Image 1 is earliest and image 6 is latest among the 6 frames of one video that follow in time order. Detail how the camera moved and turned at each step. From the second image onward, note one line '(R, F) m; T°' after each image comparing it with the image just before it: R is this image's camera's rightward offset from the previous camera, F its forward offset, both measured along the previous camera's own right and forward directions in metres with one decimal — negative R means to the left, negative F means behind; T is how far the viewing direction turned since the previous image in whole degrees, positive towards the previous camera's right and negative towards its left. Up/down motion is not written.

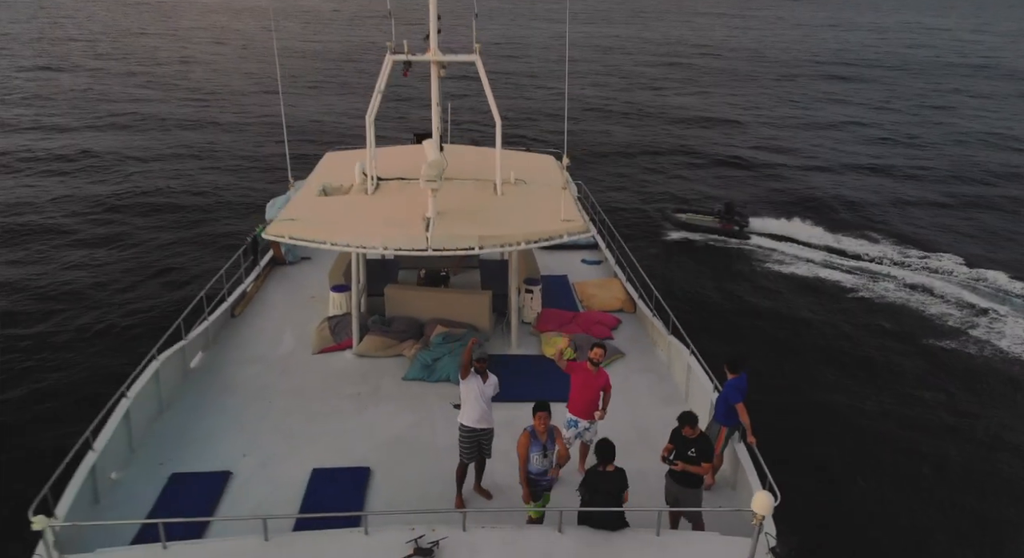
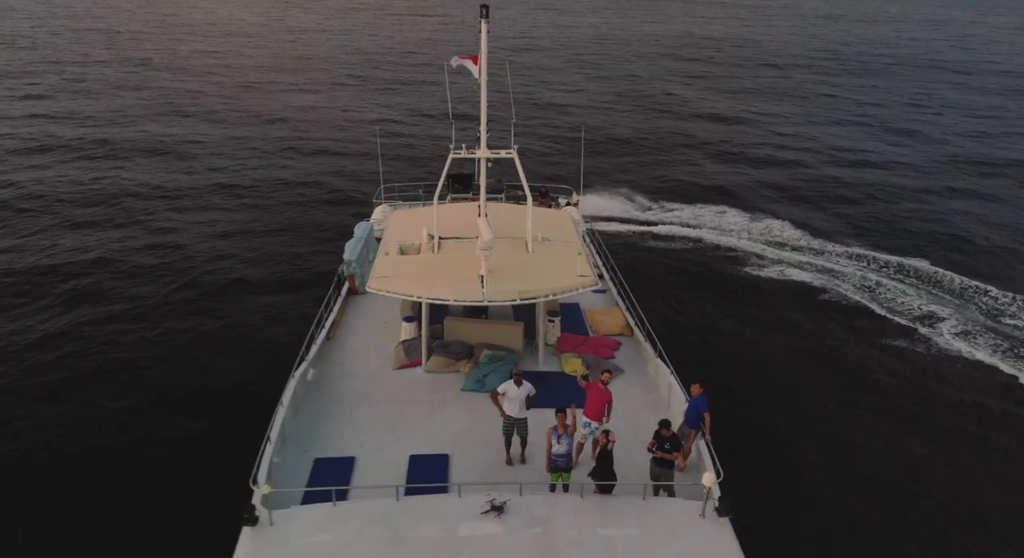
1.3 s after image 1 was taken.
(-0.6, -4.5) m; 0°
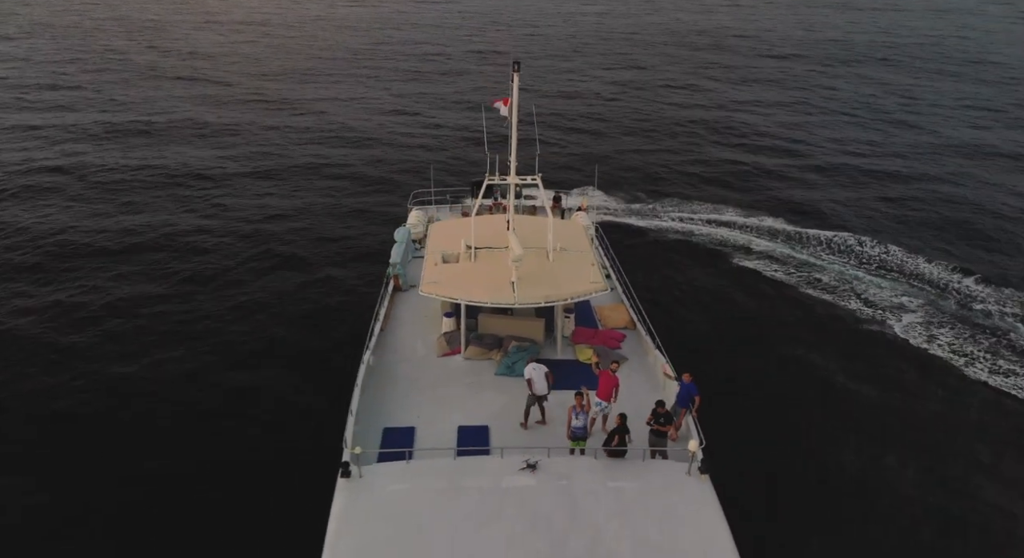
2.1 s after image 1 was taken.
(-0.6, -3.7) m; 0°
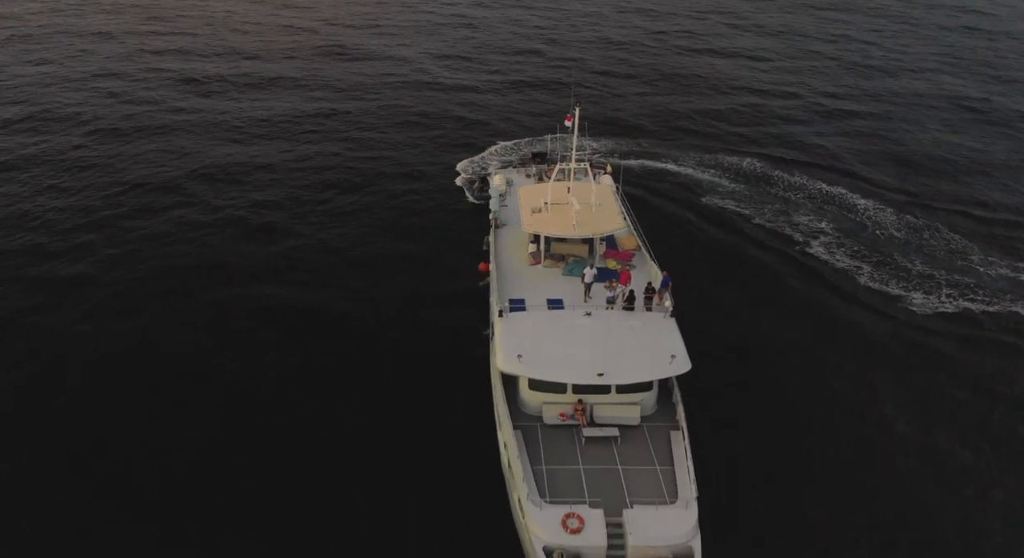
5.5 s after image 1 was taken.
(-2.5, -16.6) m; -1°
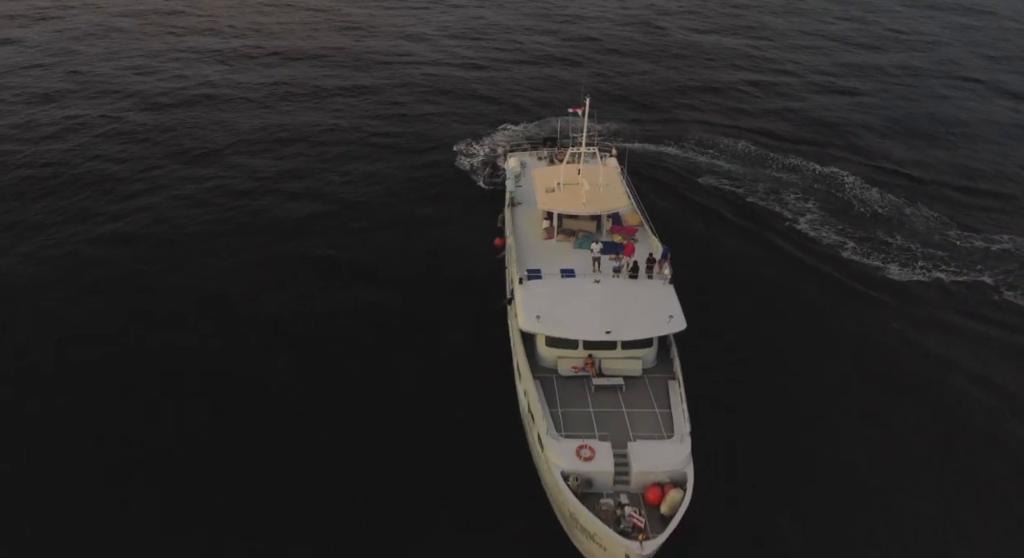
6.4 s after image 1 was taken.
(-0.8, -4.6) m; 0°
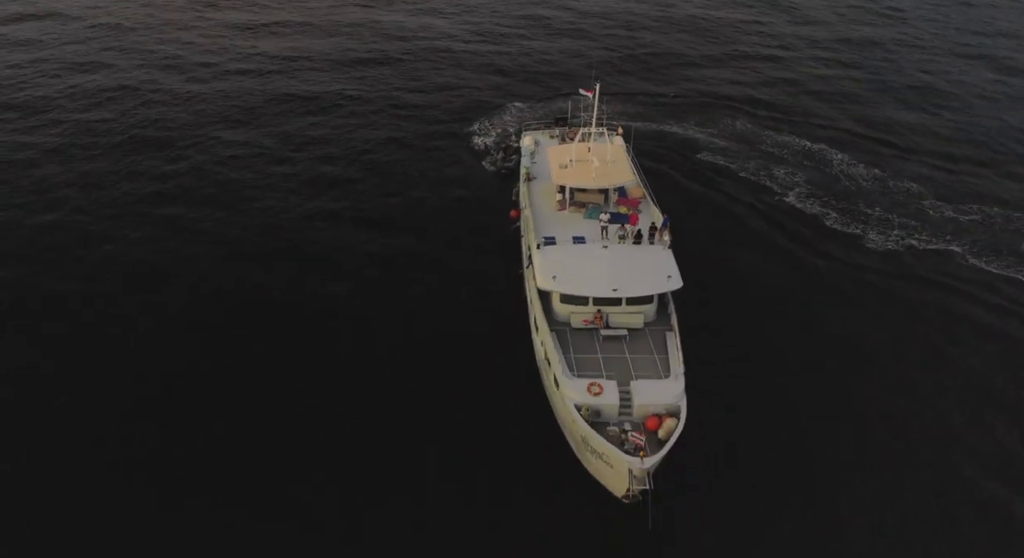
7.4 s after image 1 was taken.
(-0.9, -5.5) m; 0°
